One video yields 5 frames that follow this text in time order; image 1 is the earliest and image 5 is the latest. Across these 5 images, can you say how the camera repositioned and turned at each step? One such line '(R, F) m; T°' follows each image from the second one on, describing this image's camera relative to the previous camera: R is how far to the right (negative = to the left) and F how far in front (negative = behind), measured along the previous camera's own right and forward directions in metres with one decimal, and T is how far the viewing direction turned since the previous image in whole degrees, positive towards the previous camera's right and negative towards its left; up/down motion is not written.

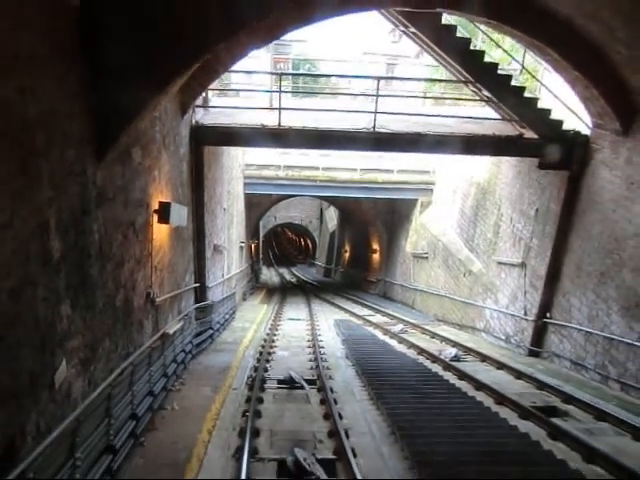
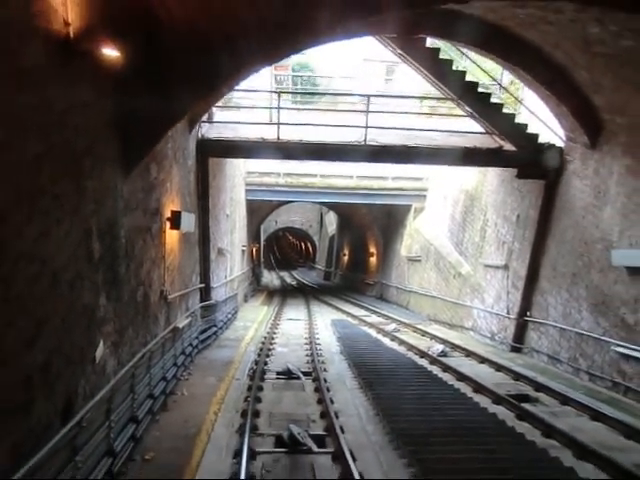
(+0.1, -0.9) m; 0°
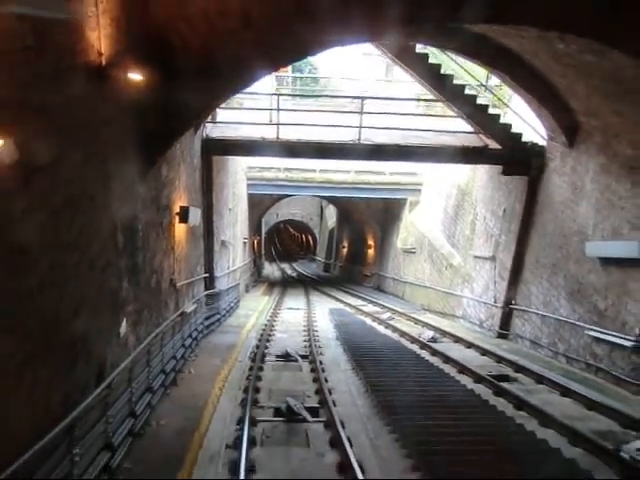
(+0.1, -0.8) m; 0°
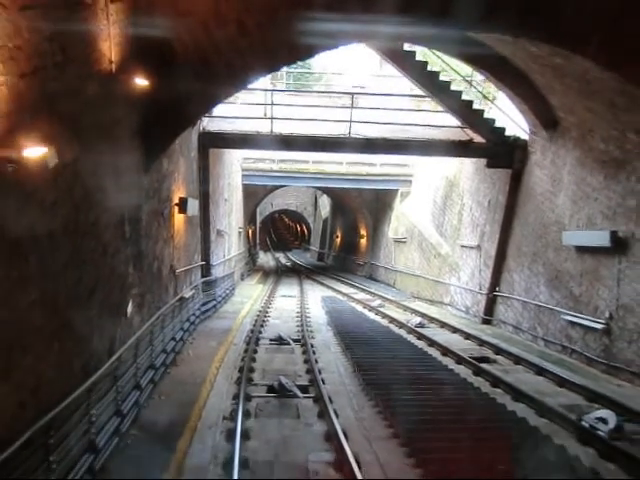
(+0.1, -0.5) m; 0°
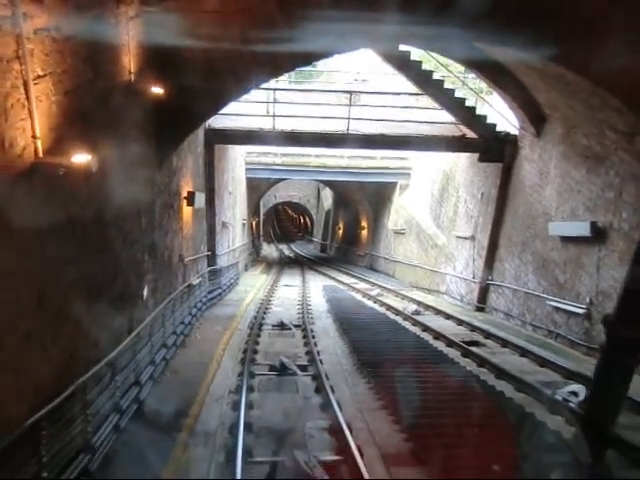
(+0.1, -0.6) m; 0°
